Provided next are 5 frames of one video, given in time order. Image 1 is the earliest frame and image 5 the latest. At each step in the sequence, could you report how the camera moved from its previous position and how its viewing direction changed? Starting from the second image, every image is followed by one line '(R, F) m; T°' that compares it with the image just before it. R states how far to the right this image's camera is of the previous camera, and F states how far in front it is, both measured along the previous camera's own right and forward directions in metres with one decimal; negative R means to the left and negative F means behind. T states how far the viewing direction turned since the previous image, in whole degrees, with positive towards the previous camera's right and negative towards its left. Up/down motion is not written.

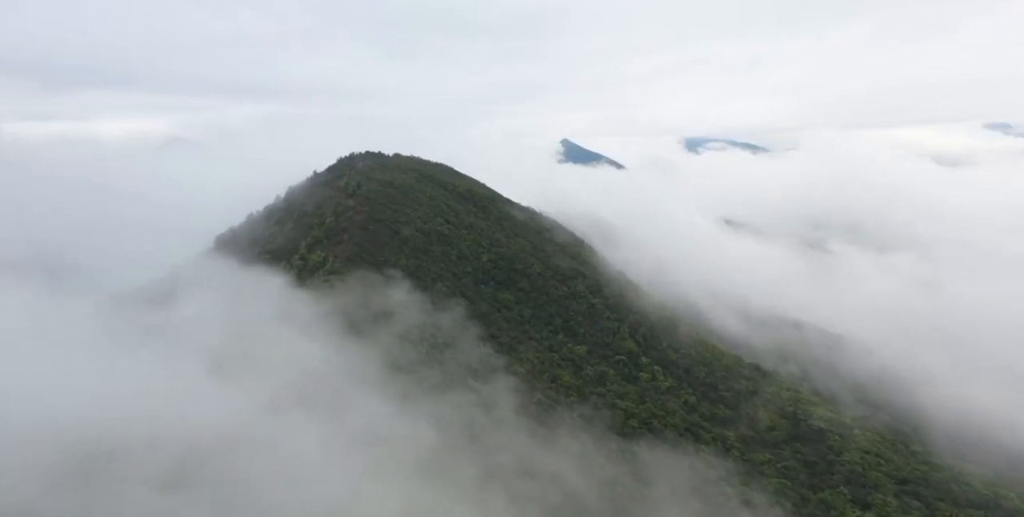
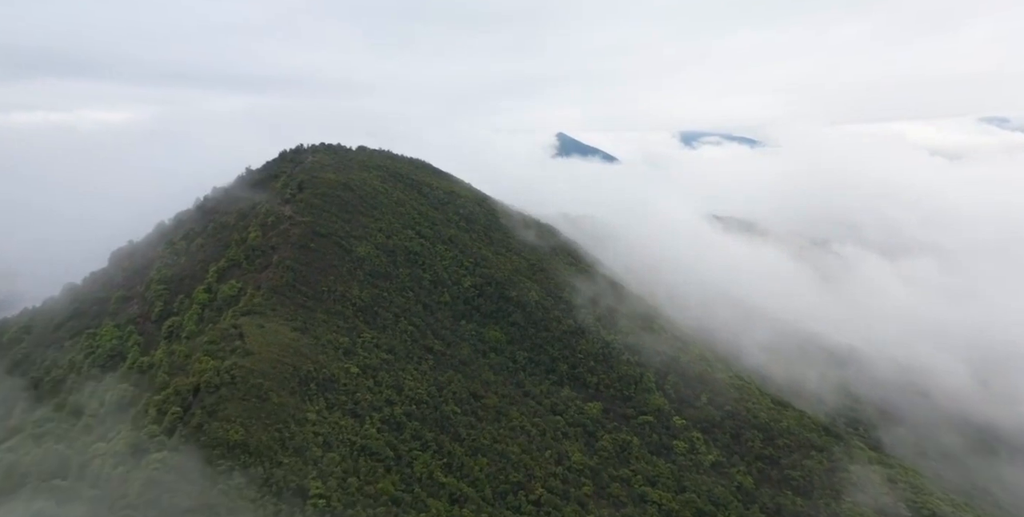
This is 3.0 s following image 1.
(+0.7, +16.9) m; 0°
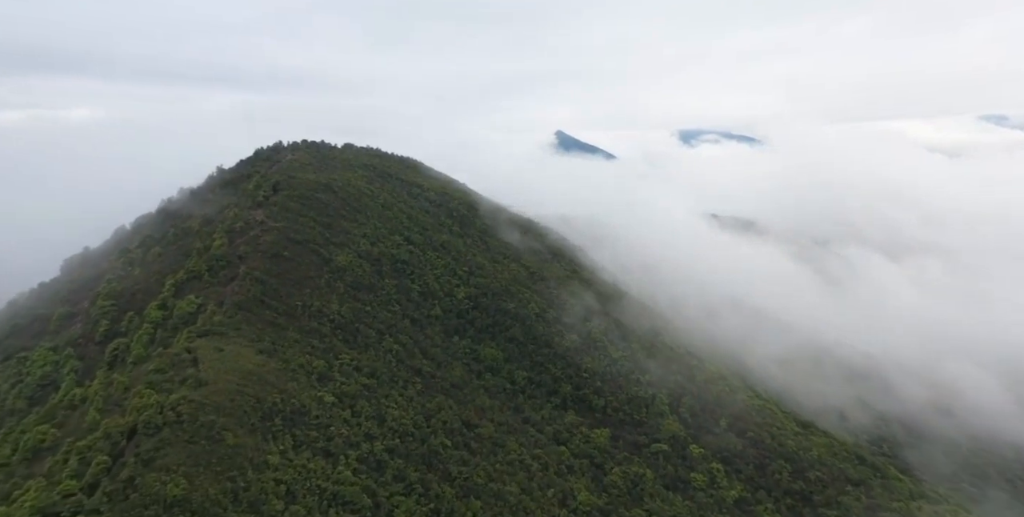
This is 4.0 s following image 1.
(+0.1, +5.3) m; 0°
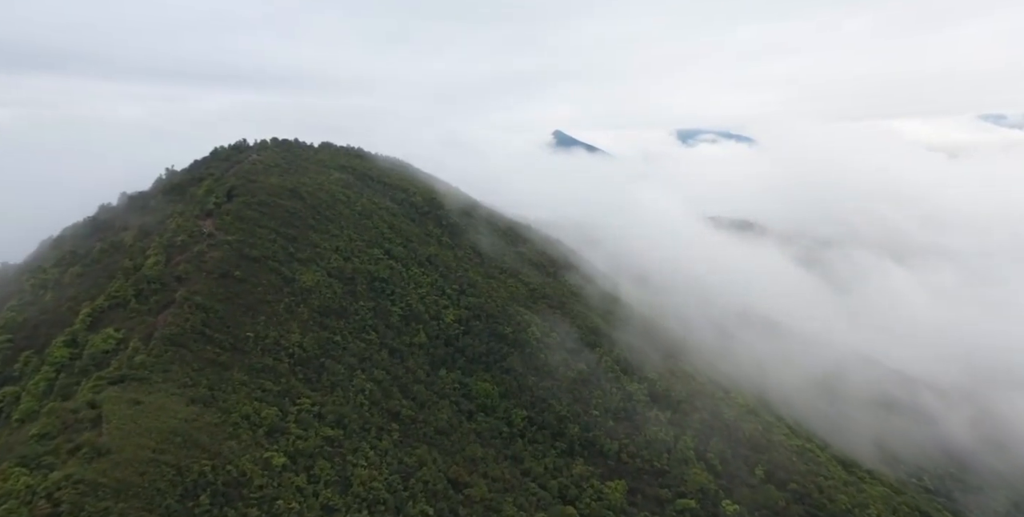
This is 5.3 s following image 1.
(+0.1, +7.4) m; 0°
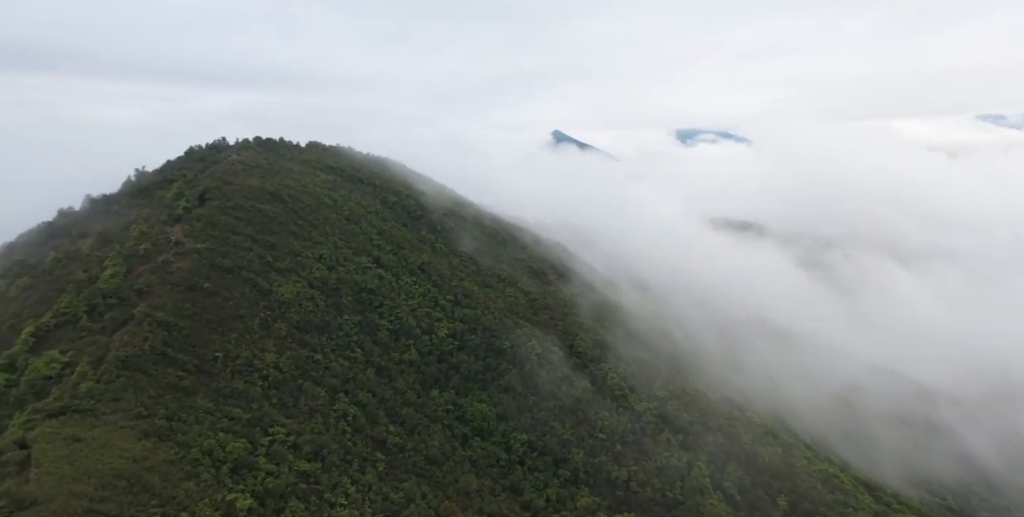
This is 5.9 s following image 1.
(+0.1, +3.5) m; 0°
